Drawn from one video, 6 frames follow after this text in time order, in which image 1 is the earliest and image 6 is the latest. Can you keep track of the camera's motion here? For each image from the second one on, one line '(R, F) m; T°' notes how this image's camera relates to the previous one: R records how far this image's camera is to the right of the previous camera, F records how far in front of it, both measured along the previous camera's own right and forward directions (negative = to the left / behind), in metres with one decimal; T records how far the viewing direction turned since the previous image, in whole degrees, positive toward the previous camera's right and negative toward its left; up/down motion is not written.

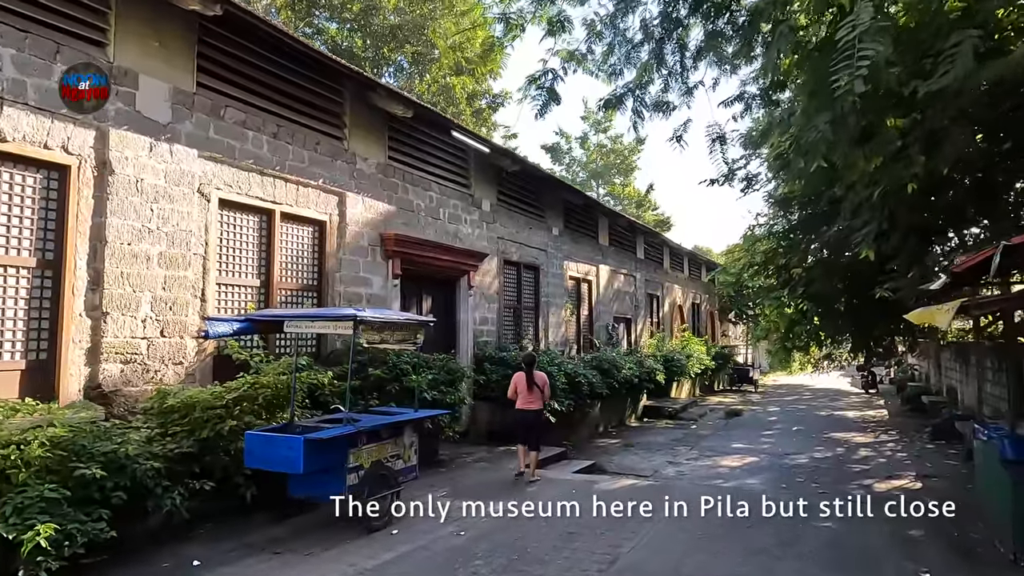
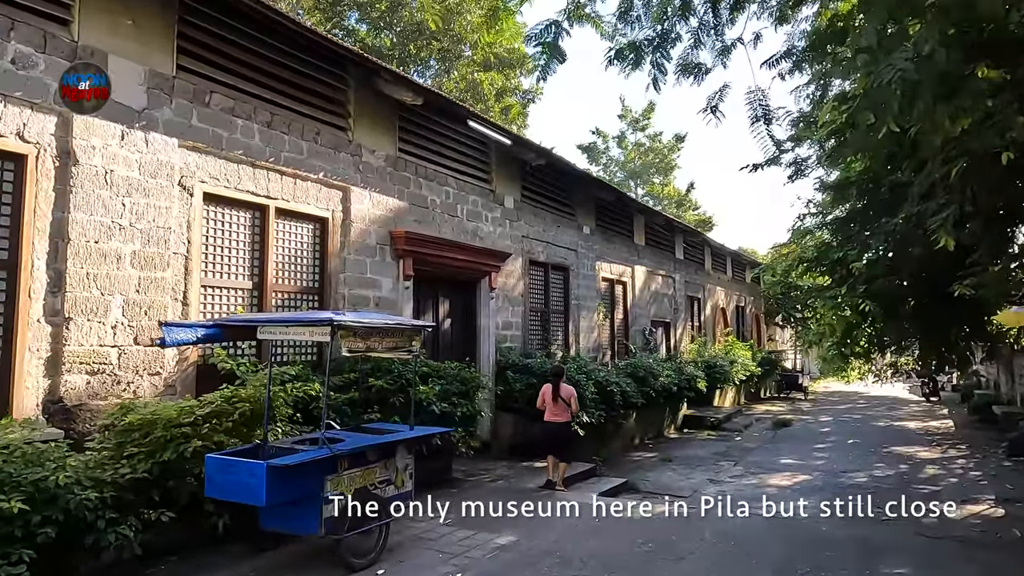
(+0.2, +0.7) m; -4°
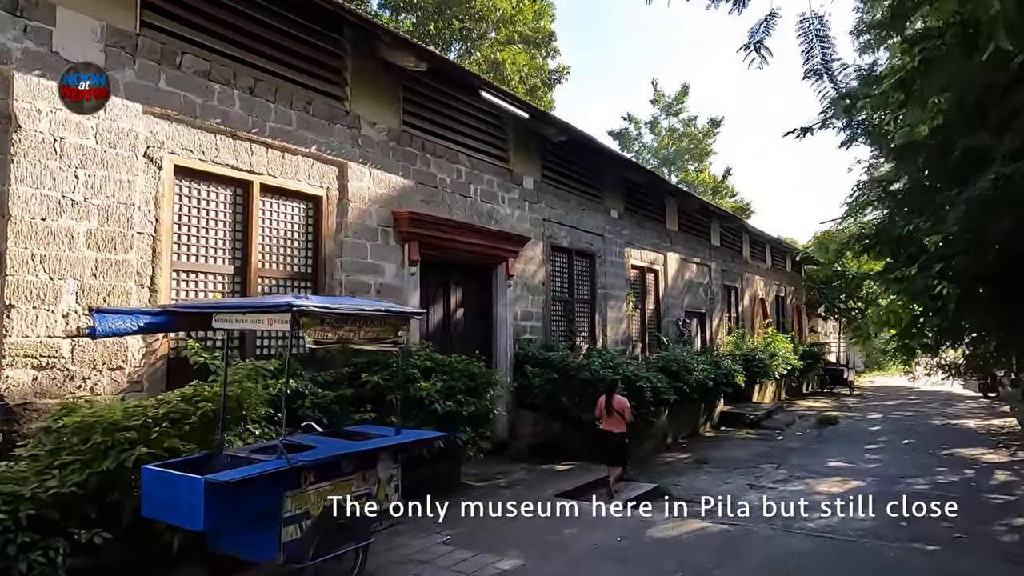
(+0.2, +0.8) m; -3°
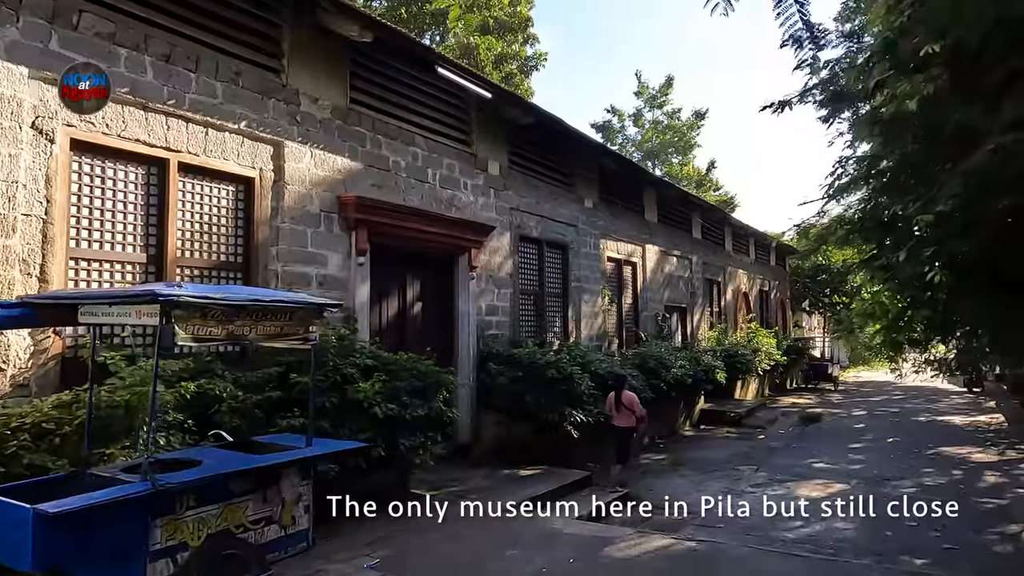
(+0.3, +0.6) m; +1°
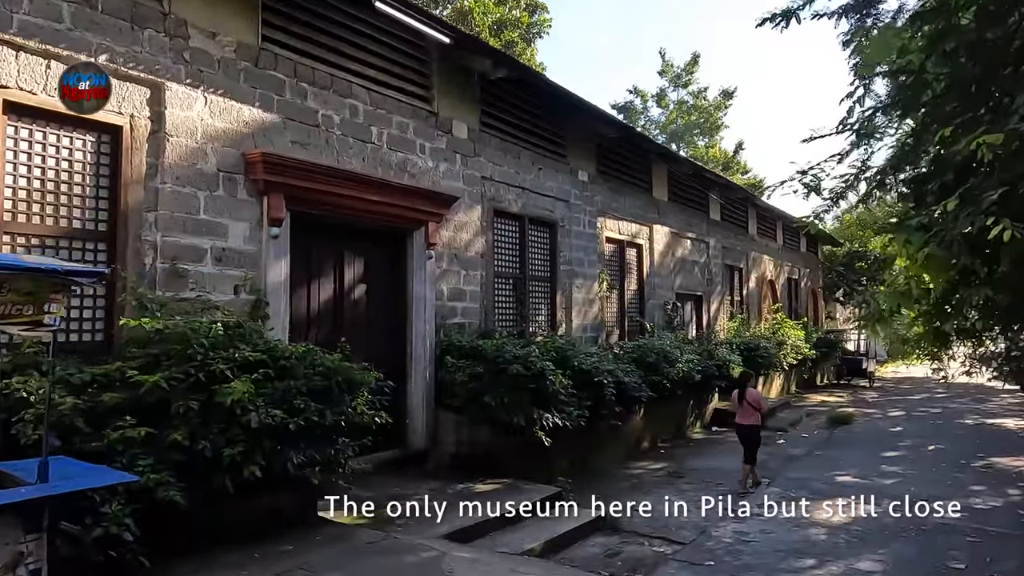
(+0.7, +1.3) m; -3°
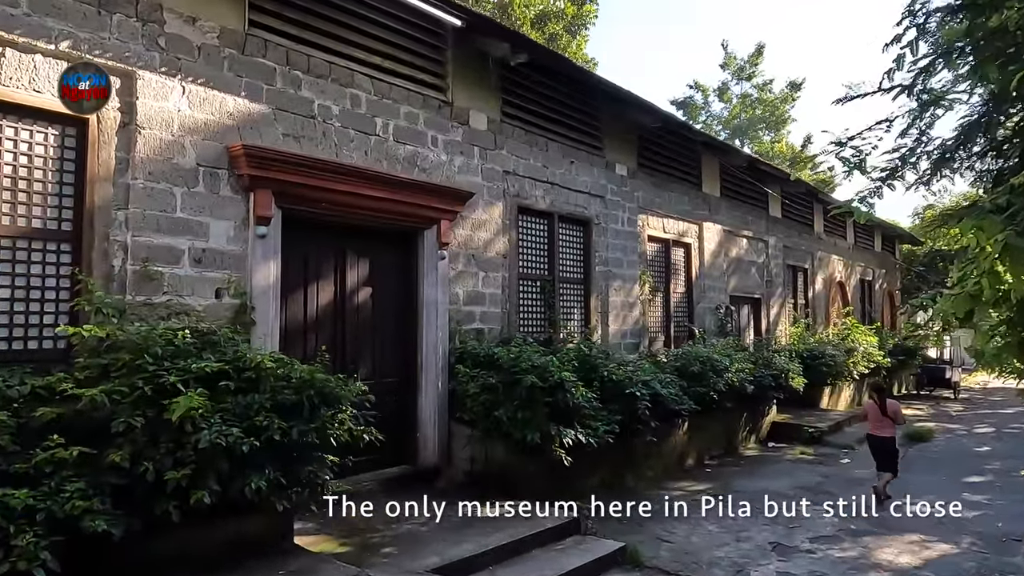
(+0.4, +0.6) m; -6°
